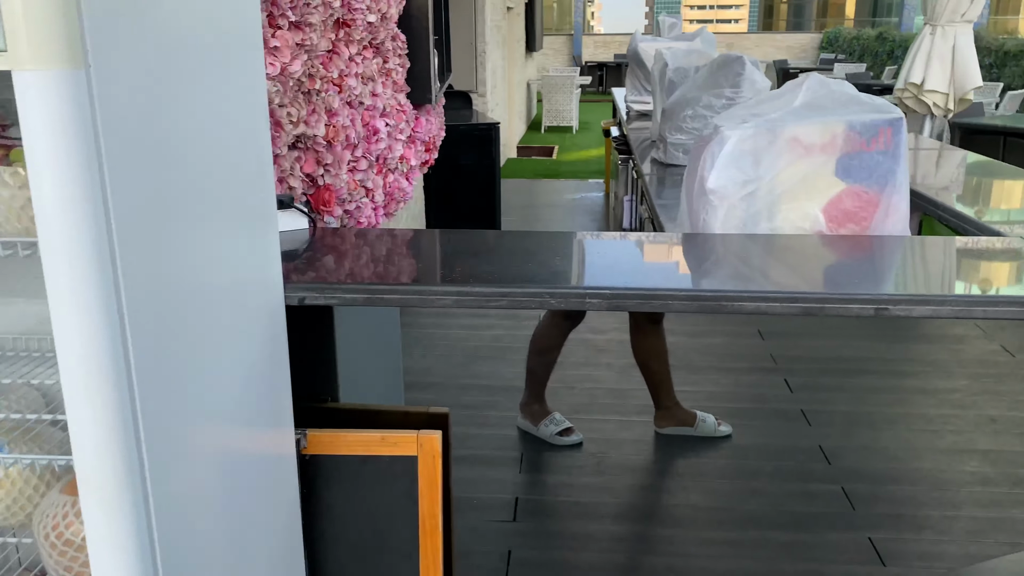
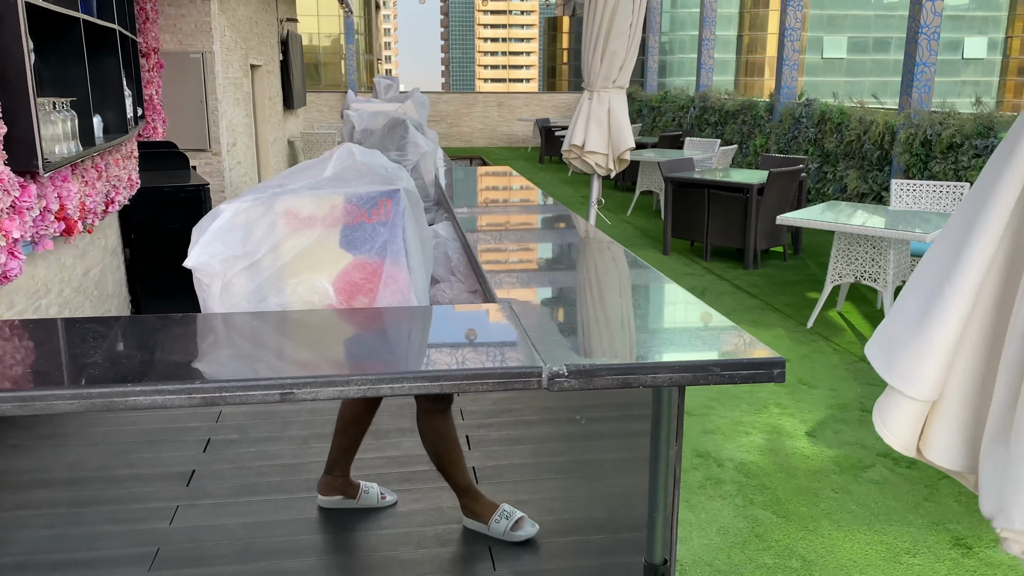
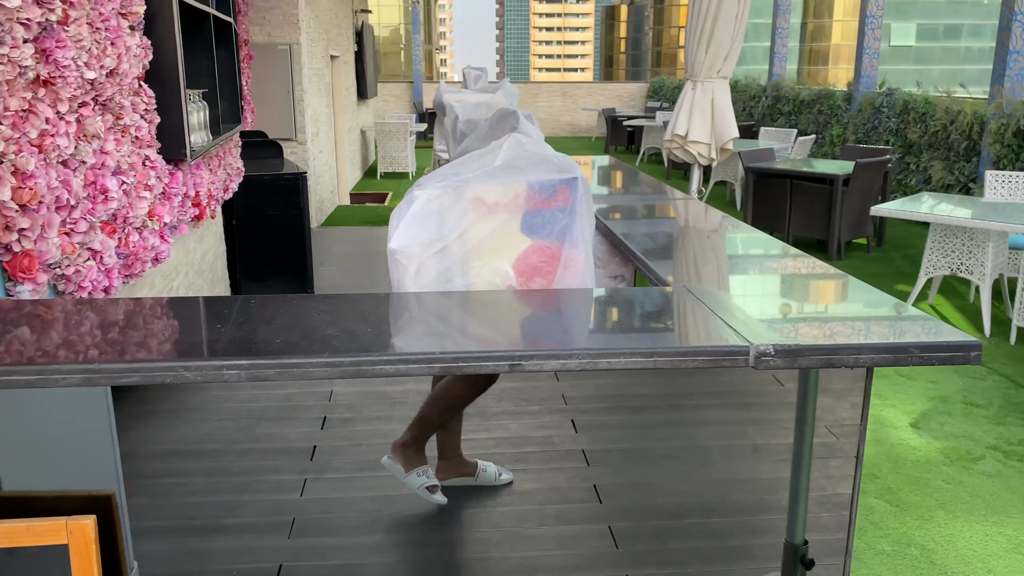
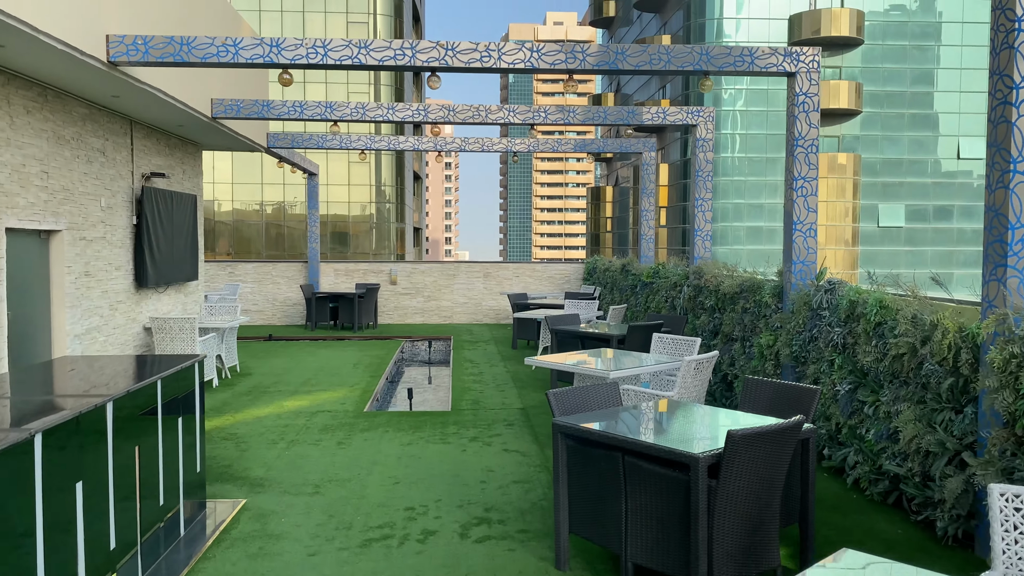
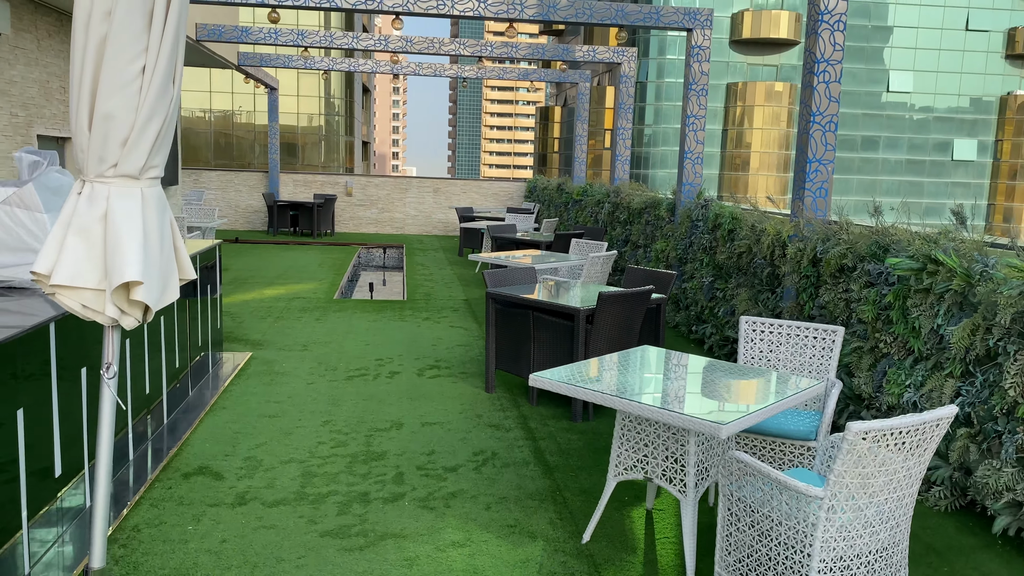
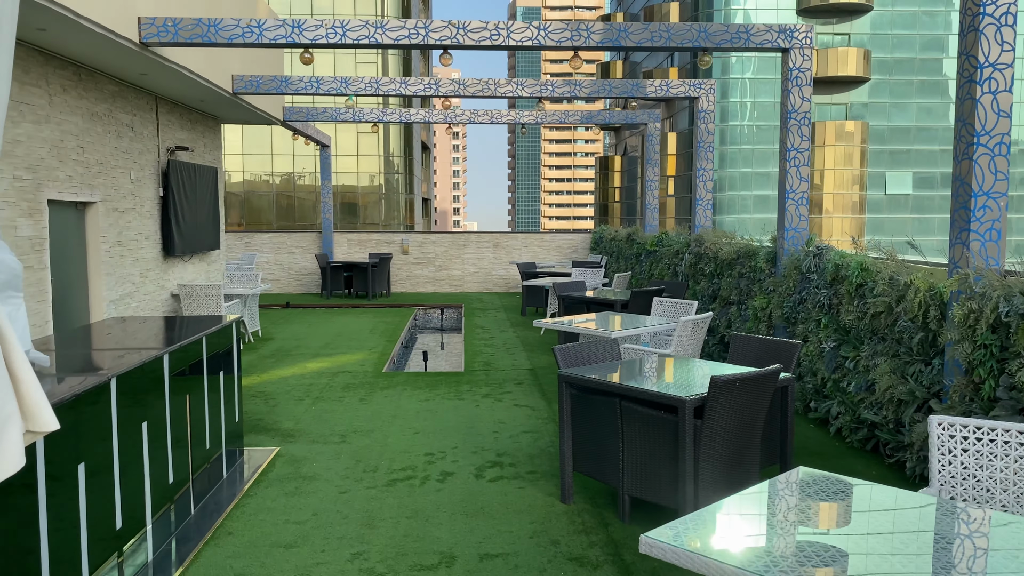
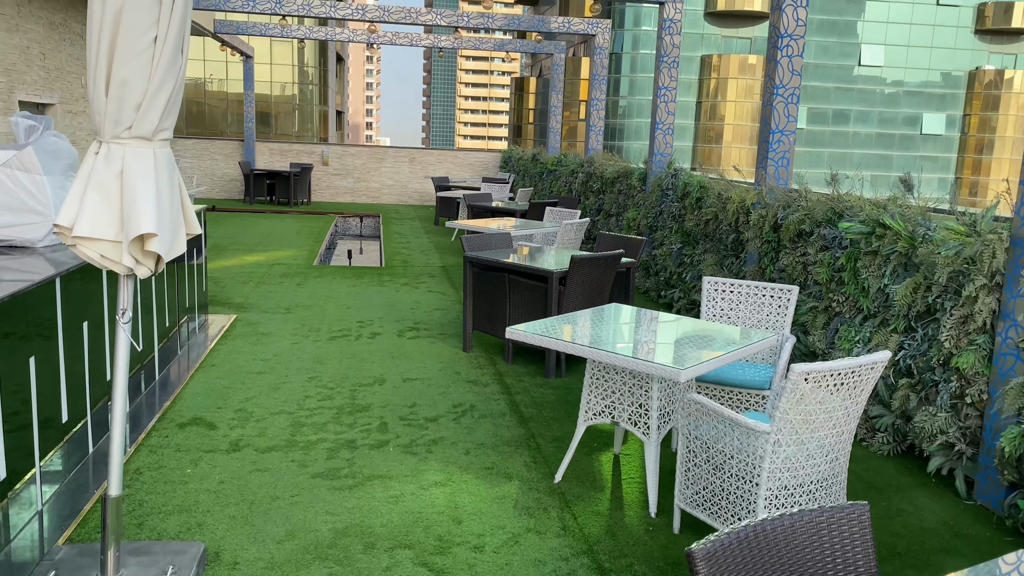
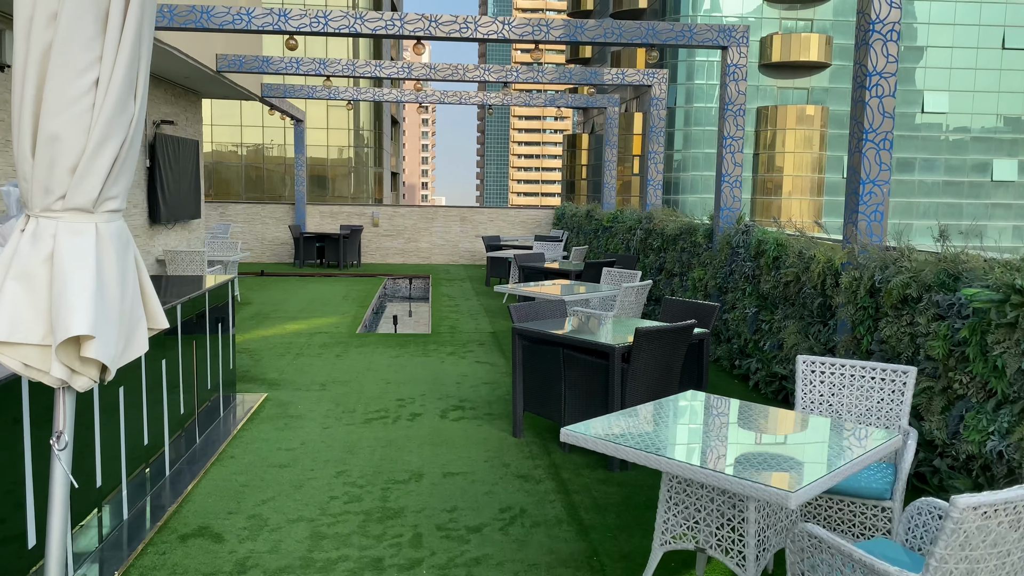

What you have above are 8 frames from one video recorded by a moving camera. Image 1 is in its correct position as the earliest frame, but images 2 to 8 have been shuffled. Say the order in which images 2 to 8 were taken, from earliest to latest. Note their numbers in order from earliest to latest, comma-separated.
3, 2, 7, 5, 8, 6, 4
